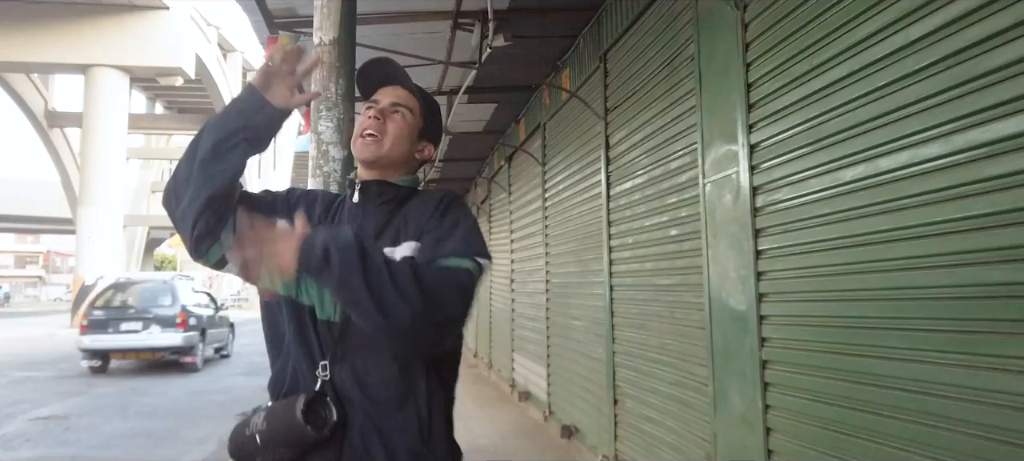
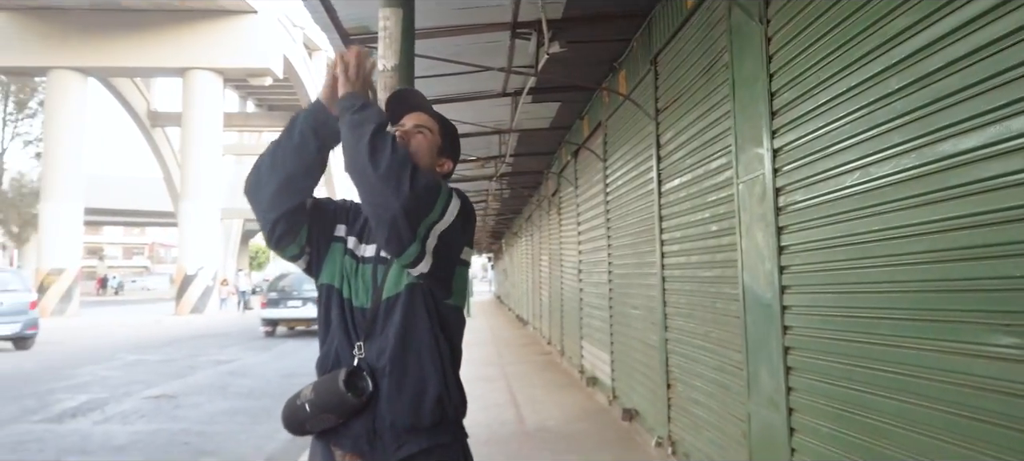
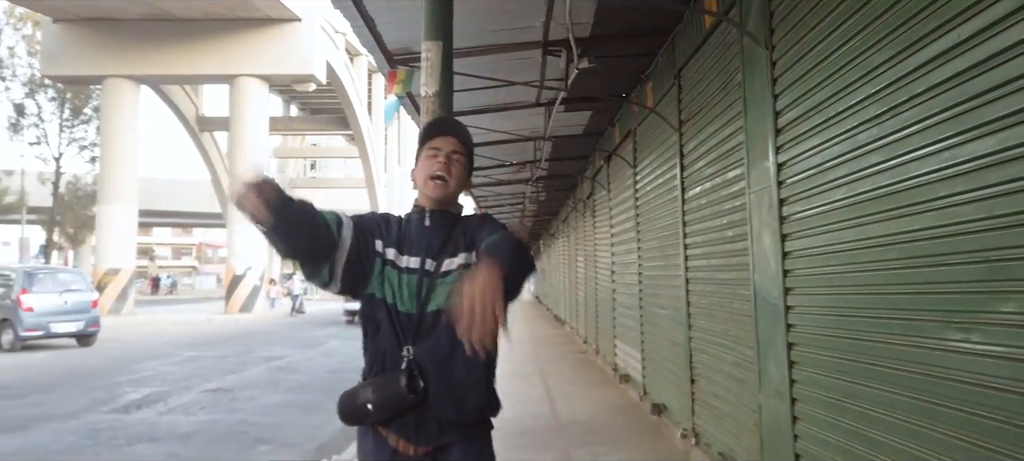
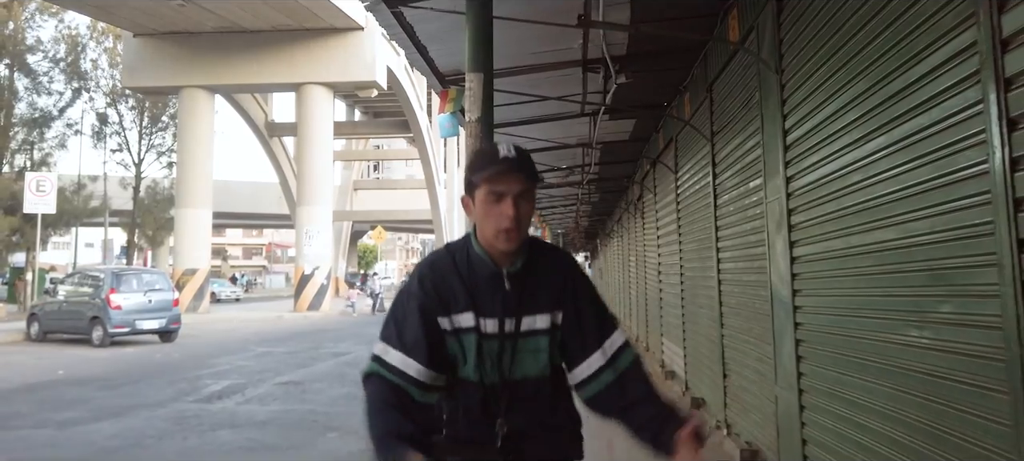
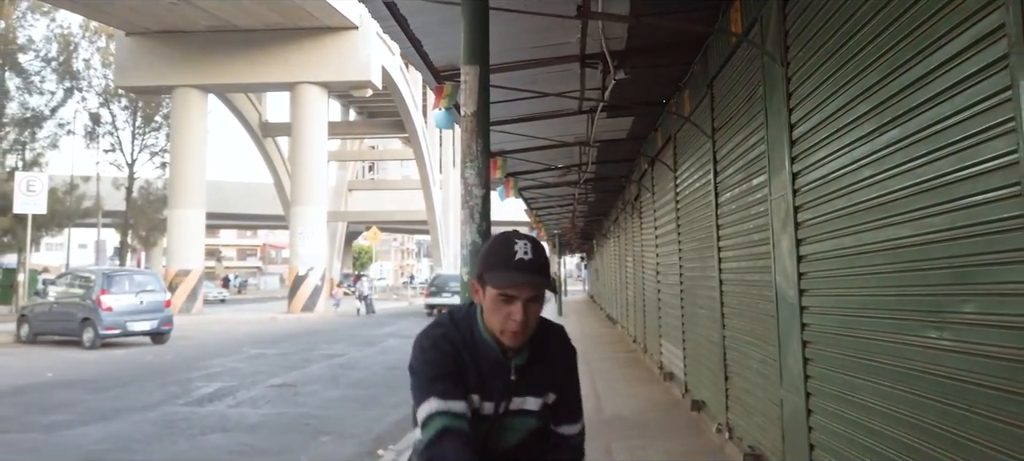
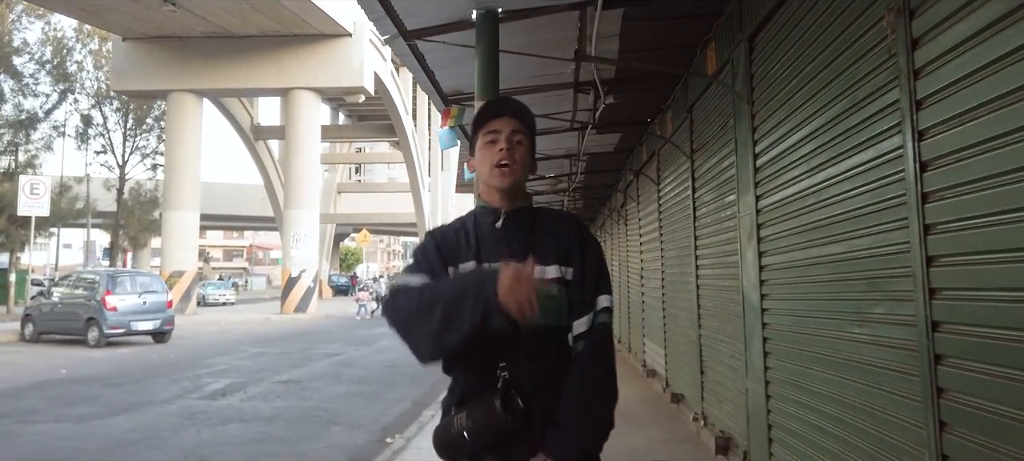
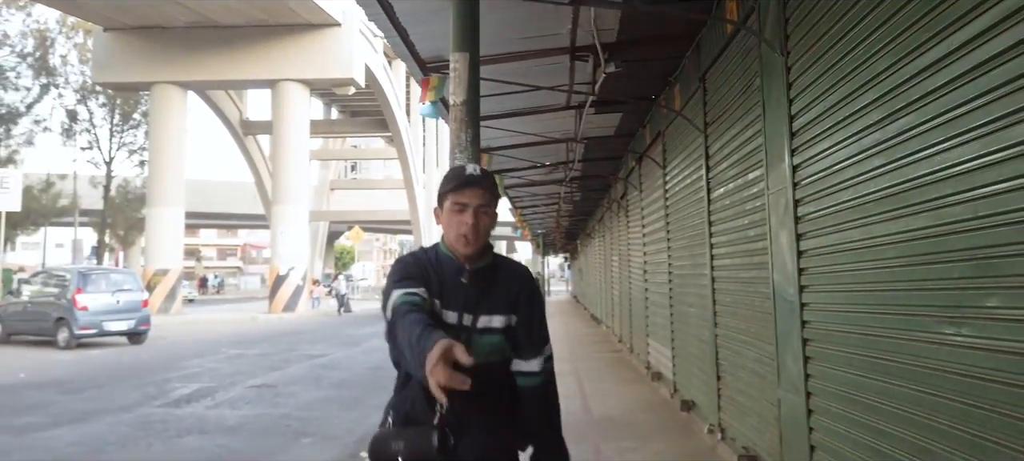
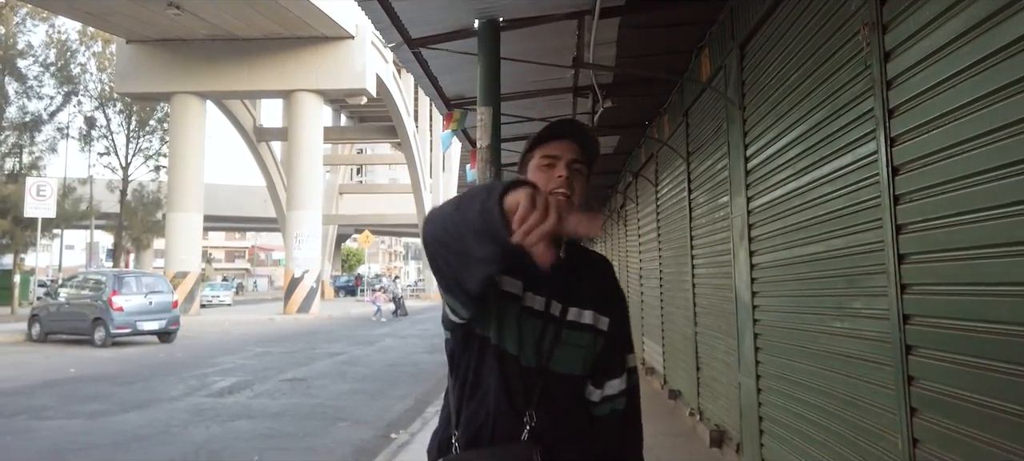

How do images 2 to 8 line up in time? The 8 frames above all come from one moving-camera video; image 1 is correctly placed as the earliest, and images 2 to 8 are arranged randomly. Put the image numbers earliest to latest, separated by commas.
2, 3, 7, 5, 4, 6, 8
